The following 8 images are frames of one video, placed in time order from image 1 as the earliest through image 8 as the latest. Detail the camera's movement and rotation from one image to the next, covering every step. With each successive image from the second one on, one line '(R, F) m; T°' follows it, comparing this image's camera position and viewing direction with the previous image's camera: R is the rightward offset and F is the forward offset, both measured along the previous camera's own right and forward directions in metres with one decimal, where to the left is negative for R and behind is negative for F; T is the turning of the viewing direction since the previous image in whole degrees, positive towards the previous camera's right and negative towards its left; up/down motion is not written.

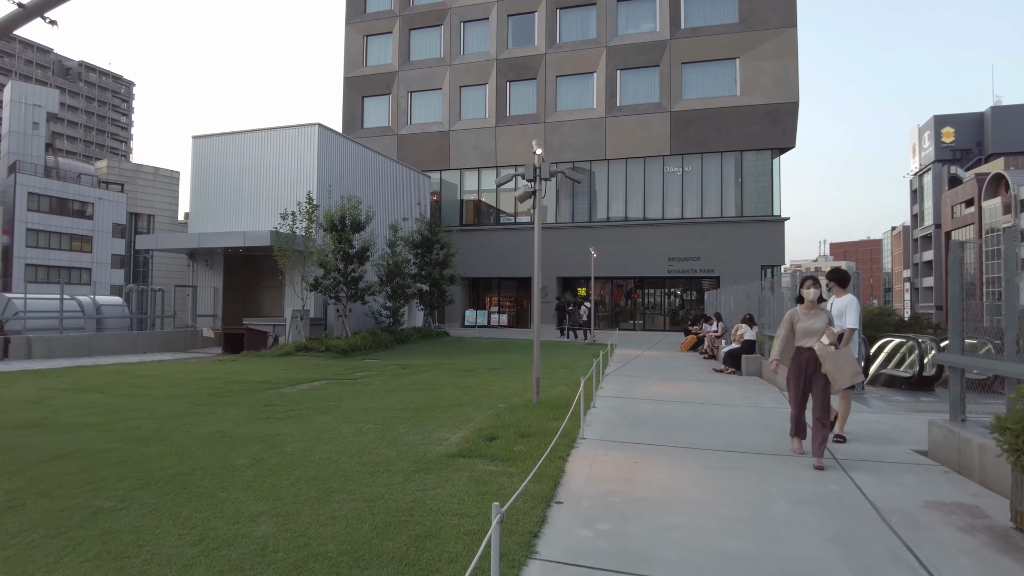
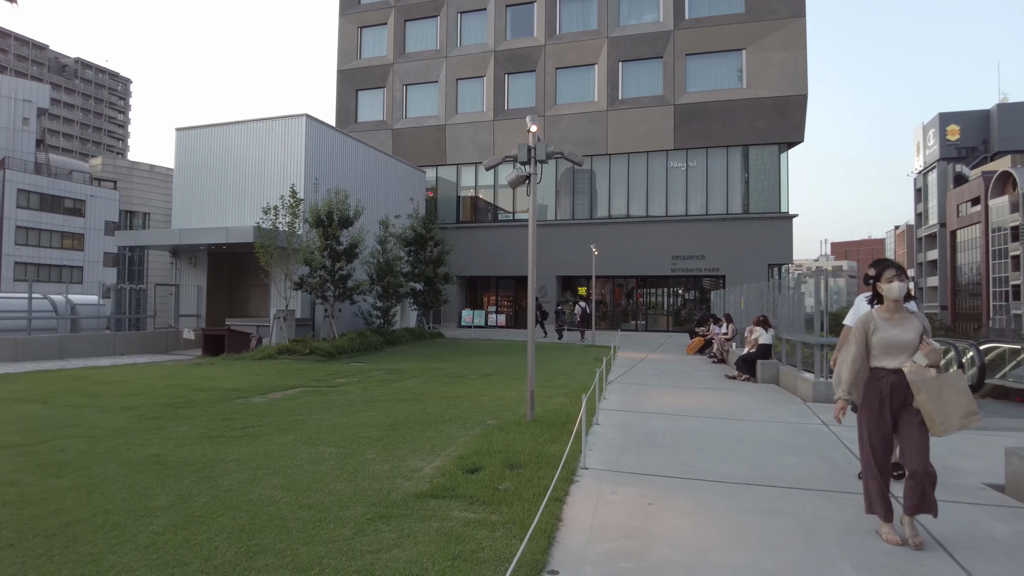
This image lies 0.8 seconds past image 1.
(+0.1, +1.1) m; 0°
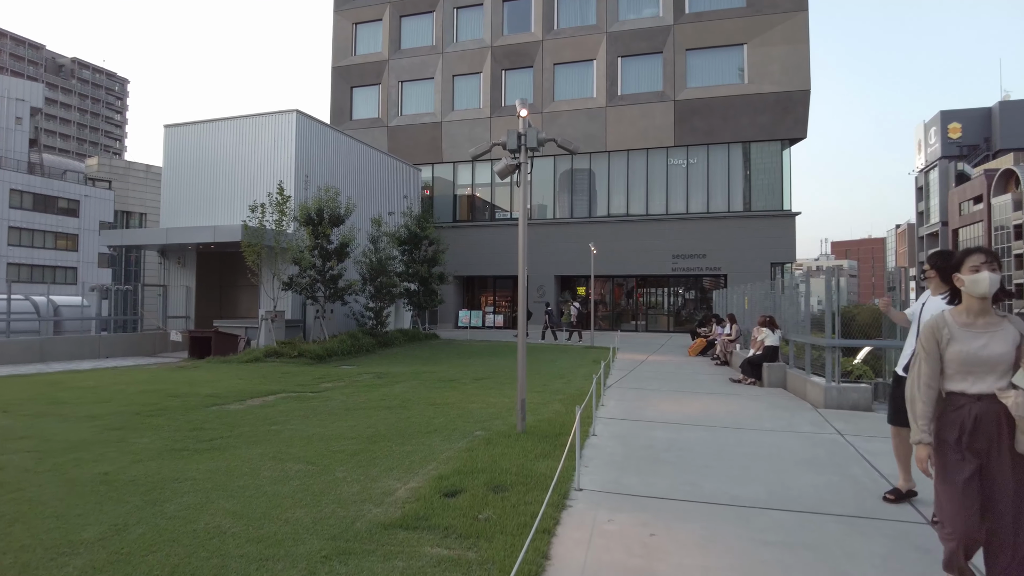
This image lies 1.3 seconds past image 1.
(+0.1, +0.6) m; 0°
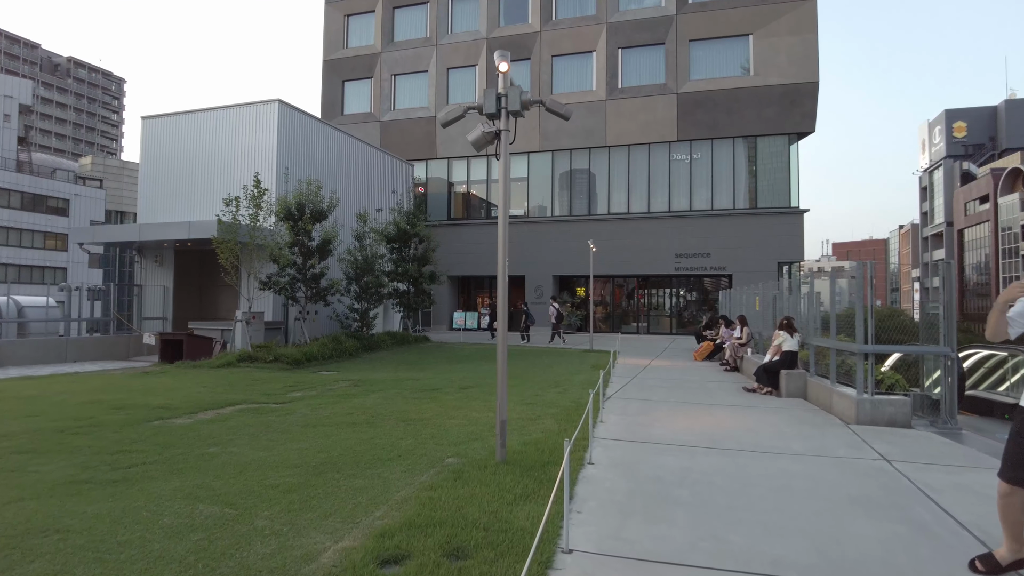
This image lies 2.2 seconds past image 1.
(+0.2, +1.2) m; 0°
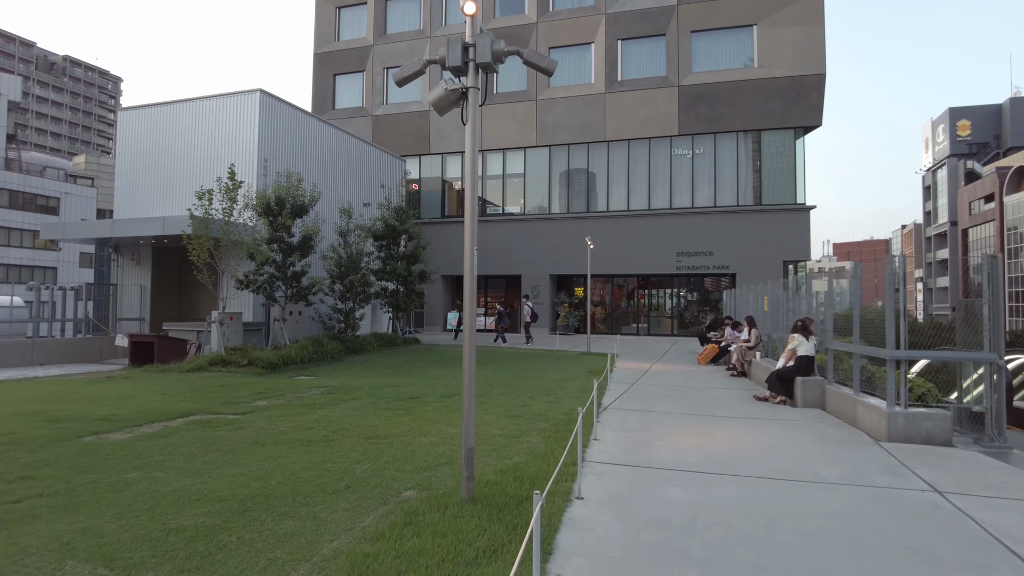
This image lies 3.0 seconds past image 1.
(+0.2, +1.1) m; 0°
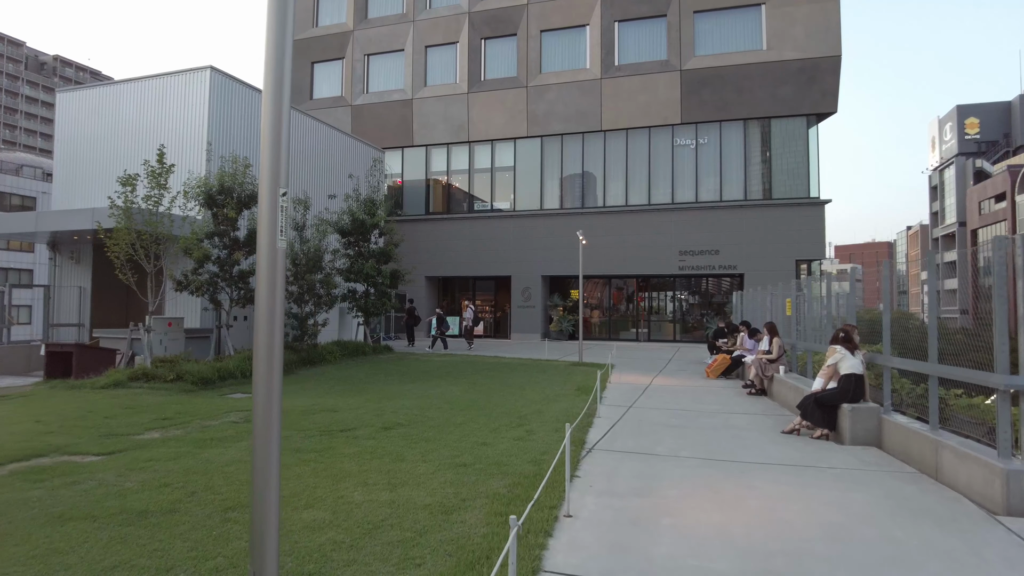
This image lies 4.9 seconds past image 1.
(+0.5, +2.3) m; 0°
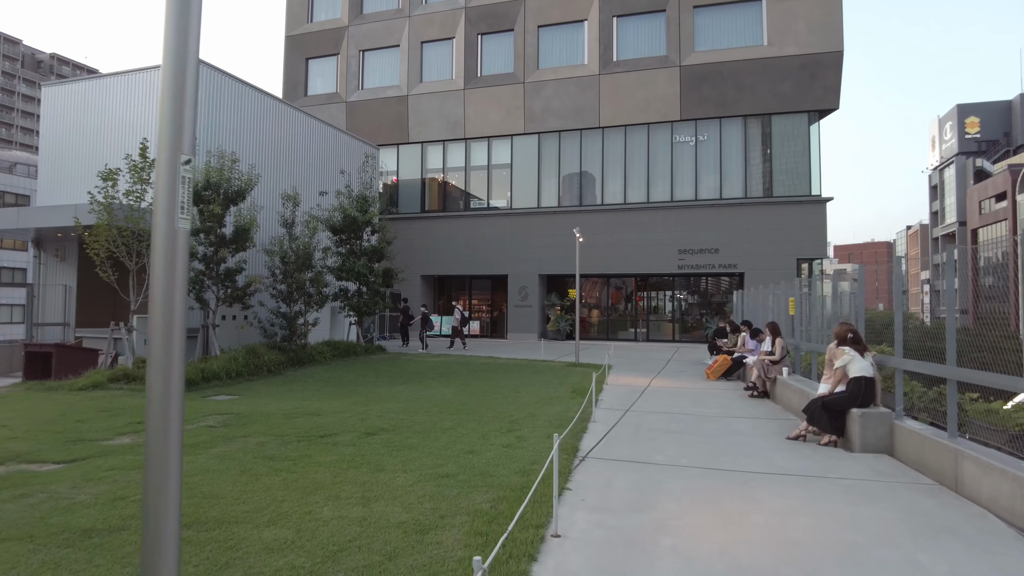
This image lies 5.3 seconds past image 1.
(+0.1, +0.4) m; 0°
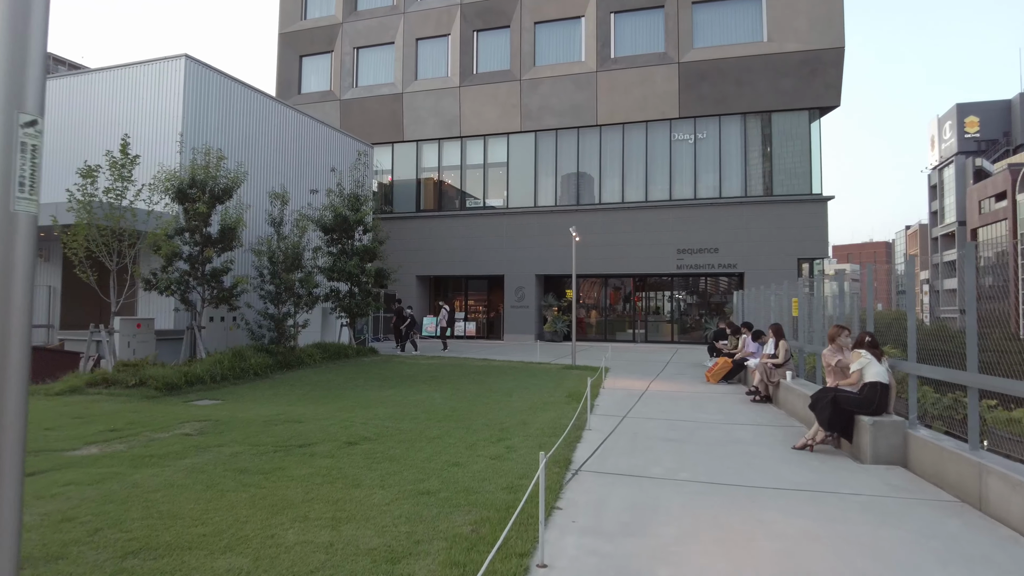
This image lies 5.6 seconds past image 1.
(+0.1, +0.4) m; 0°
